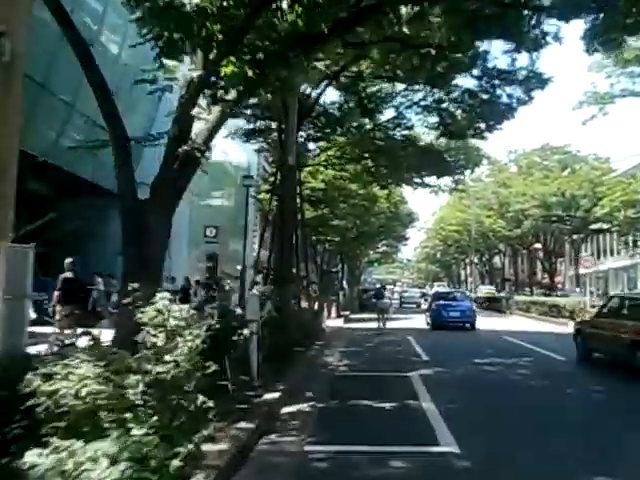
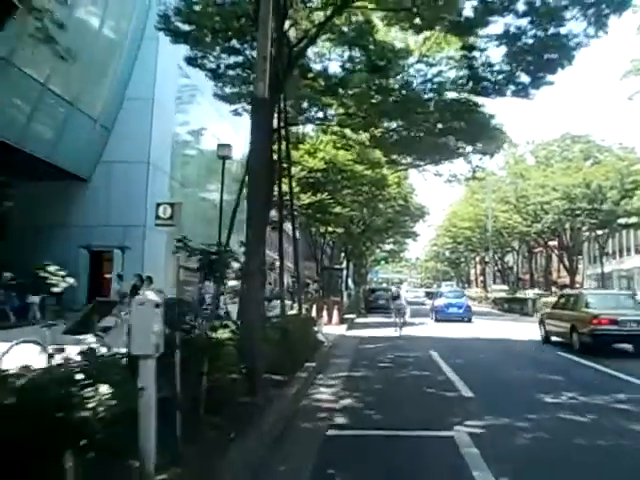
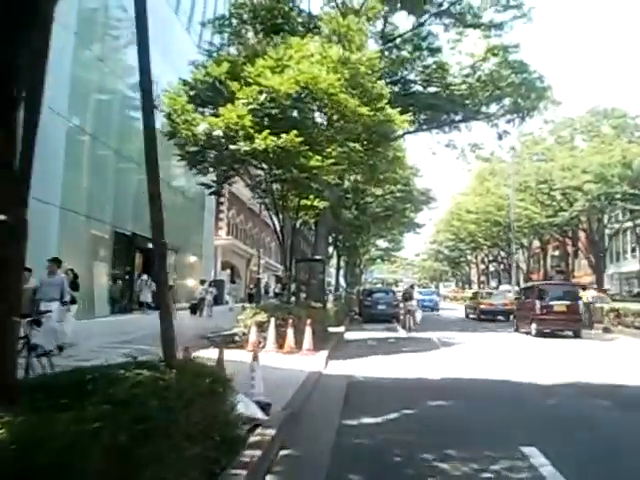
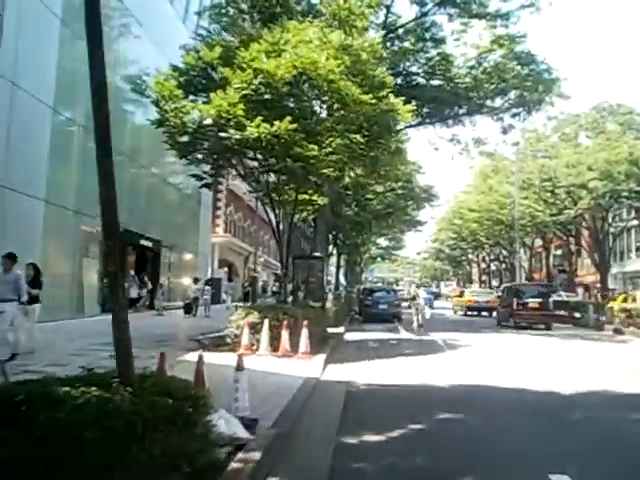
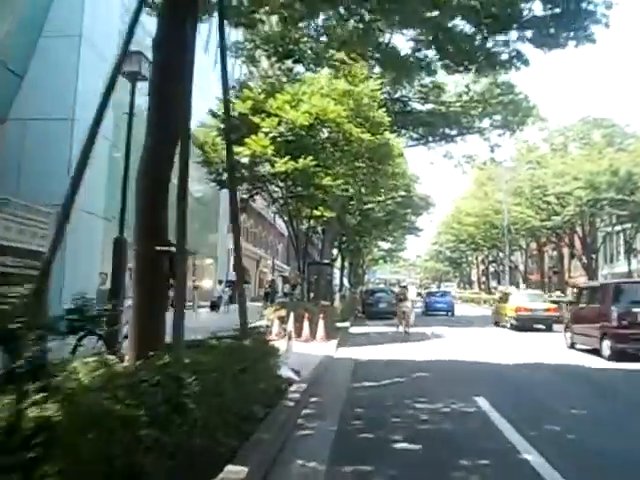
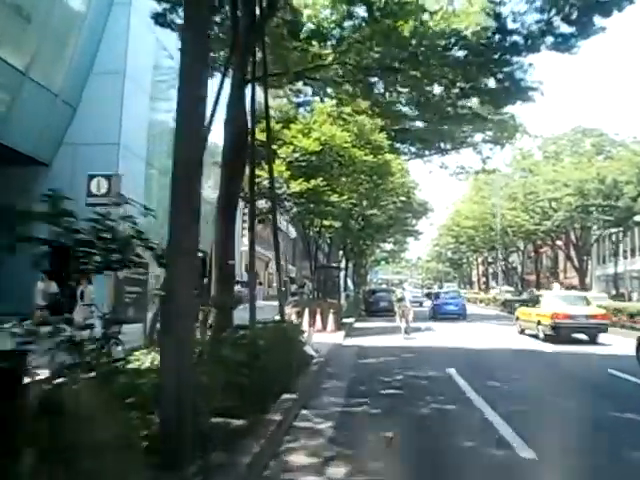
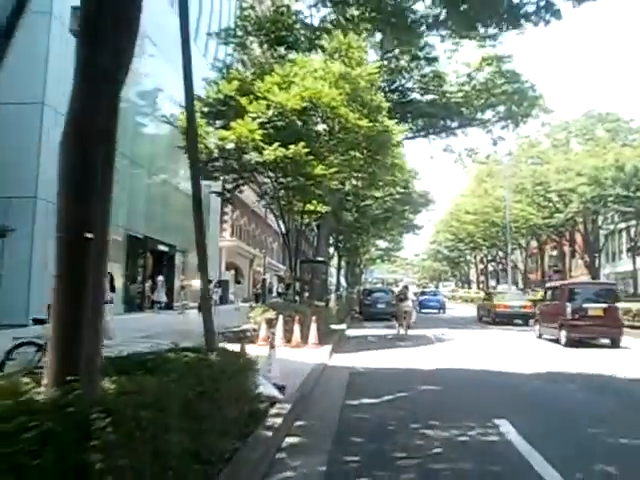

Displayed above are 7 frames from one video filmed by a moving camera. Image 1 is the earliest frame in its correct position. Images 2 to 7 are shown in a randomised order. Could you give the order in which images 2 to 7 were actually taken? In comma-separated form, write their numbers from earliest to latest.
2, 6, 5, 7, 3, 4
